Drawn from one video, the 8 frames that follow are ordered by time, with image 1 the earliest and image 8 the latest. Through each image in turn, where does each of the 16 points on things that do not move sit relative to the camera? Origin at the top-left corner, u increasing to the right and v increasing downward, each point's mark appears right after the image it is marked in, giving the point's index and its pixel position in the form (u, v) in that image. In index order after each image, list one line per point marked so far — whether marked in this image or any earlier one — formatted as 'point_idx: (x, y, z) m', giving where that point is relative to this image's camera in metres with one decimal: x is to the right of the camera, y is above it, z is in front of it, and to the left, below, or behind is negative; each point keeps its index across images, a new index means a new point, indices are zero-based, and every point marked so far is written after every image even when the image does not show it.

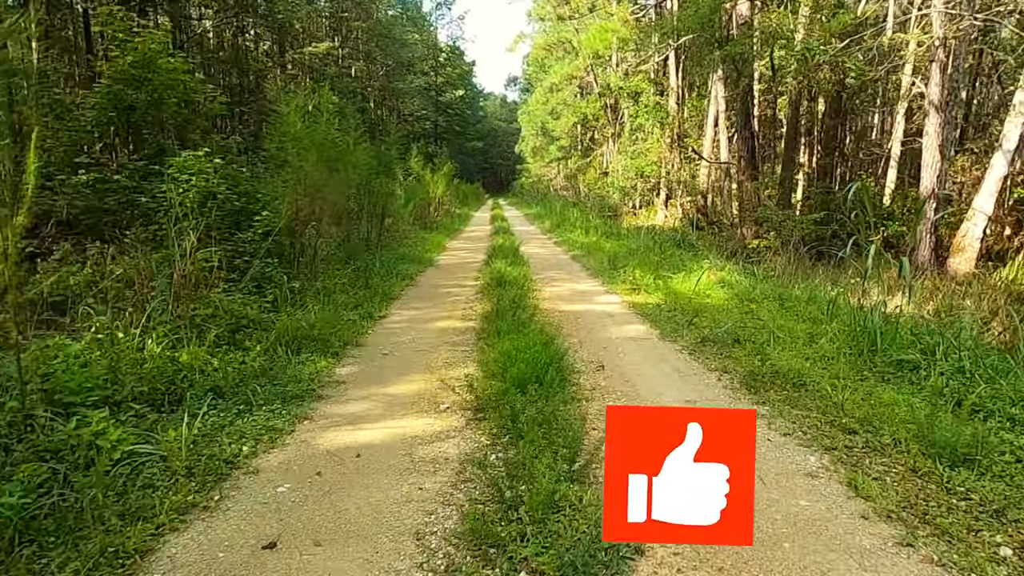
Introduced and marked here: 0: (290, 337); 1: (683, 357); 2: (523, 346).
0: (-2.1, -0.5, +7.0) m
1: (+1.6, -0.7, +6.8) m
2: (+0.1, -0.4, +5.9) m
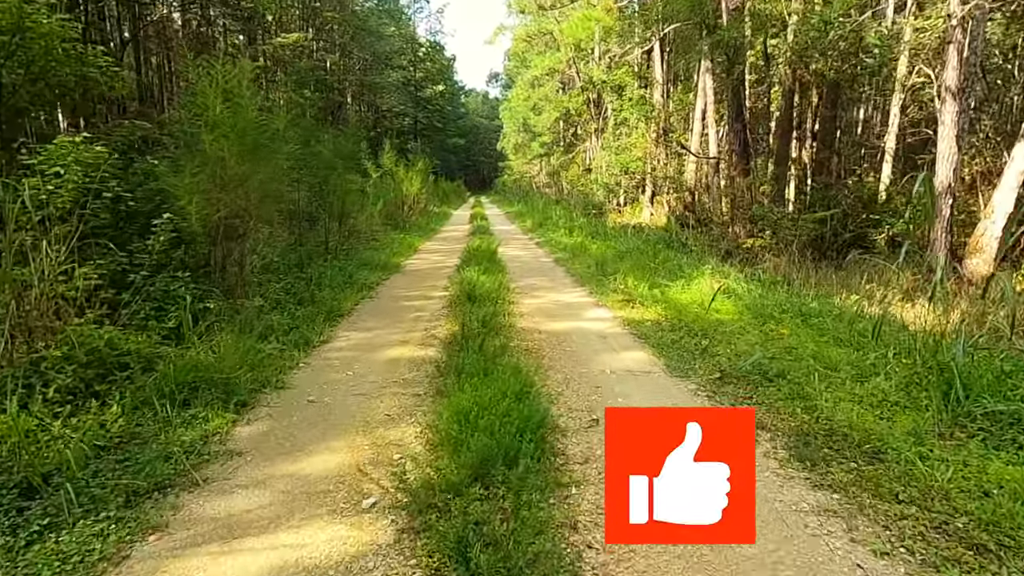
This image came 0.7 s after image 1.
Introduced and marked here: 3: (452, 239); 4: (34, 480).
0: (-2.4, -0.7, +5.4) m
1: (+1.3, -0.8, +5.3) m
2: (-0.1, -0.6, +4.3) m
3: (-1.7, +1.3, +19.7) m
4: (-2.2, -0.9, +3.6) m
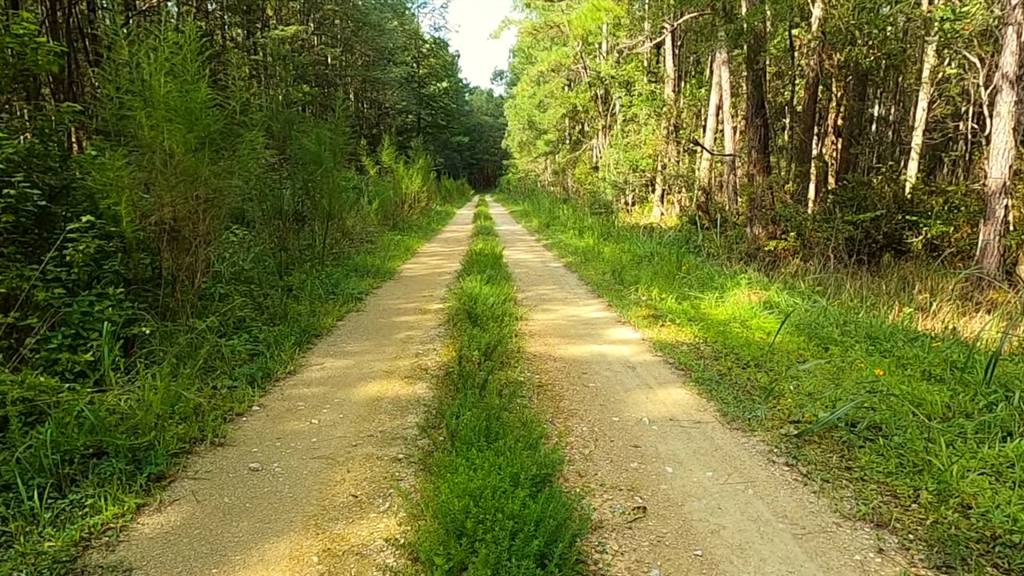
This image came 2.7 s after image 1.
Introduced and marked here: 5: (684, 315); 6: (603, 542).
0: (-2.3, -0.8, +4.1) m
1: (+1.4, -1.0, +3.9) m
2: (-0.1, -0.8, +3.0) m
3: (-1.5, +1.1, +18.4) m
4: (-2.1, -1.0, +2.3) m
5: (+2.1, -0.3, +8.6) m
6: (+0.4, -1.0, +3.1) m
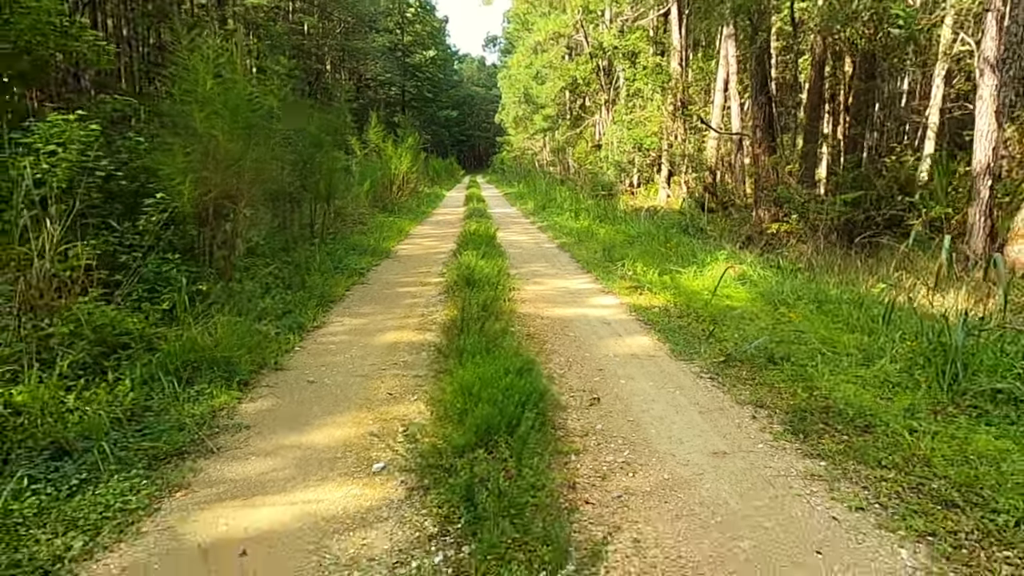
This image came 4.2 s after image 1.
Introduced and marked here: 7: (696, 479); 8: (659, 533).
0: (-2.4, -0.5, +5.5) m
1: (+1.3, -0.7, +5.4) m
2: (-0.1, -0.5, +4.4) m
3: (-1.8, +1.5, +19.8) m
4: (-2.2, -0.7, +3.7) m
5: (+1.9, 0.0, +10.1) m
6: (+0.3, -0.7, +4.6) m
7: (+0.8, -0.8, +3.4) m
8: (+0.5, -0.9, +2.8) m
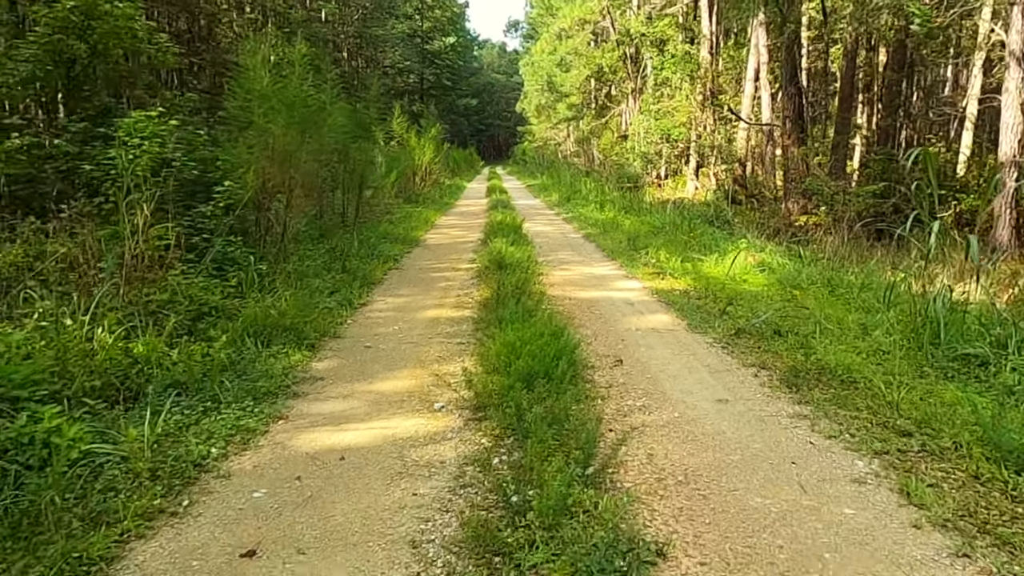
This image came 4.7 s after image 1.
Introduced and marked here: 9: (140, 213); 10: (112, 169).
0: (-2.1, -0.3, +6.4) m
1: (+1.6, -0.5, +6.1) m
2: (+0.1, -0.3, +5.2) m
3: (-1.0, +1.9, +20.6) m
4: (-2.0, -0.6, +4.6) m
5: (+2.4, +0.2, +10.7) m
6: (+0.5, -0.6, +5.3) m
7: (+1.0, -0.7, +4.2) m
8: (+0.7, -0.7, +3.5) m
9: (-3.1, +0.6, +6.4) m
10: (-3.4, +1.0, +6.5) m
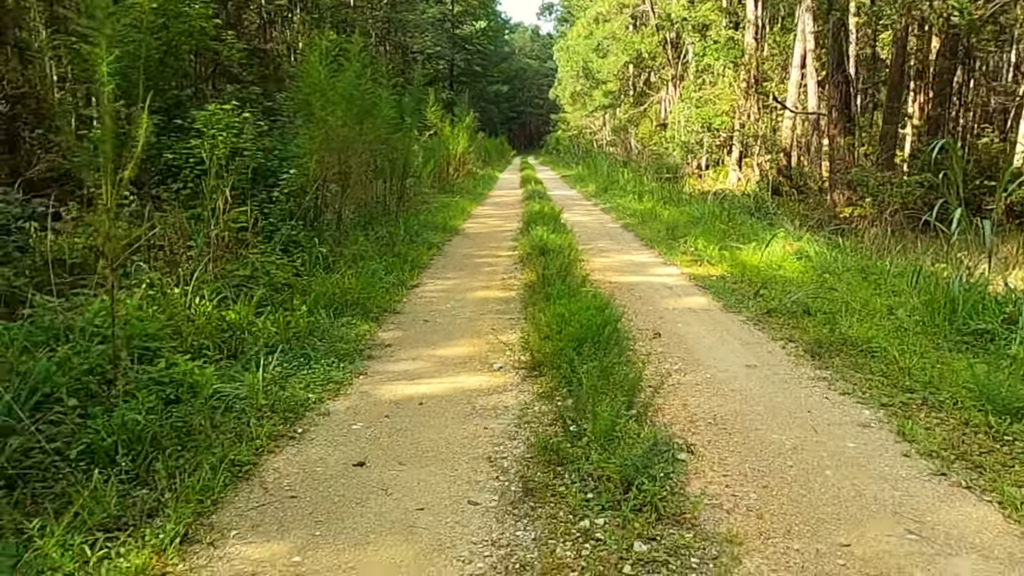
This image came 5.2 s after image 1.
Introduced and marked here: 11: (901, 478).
0: (-1.7, -0.1, +7.0) m
1: (+2.0, -0.3, +6.6) m
2: (+0.5, -0.1, +5.8) m
3: (+0.1, +2.3, +21.2) m
4: (-1.6, -0.4, +5.2) m
5: (+3.0, +0.4, +11.2) m
6: (+0.9, -0.4, +5.9) m
7: (+1.3, -0.5, +4.7) m
8: (+1.0, -0.6, +4.1) m
9: (-2.7, +0.8, +7.1) m
10: (-2.9, +1.2, +7.2) m
11: (+1.4, -0.7, +2.9) m
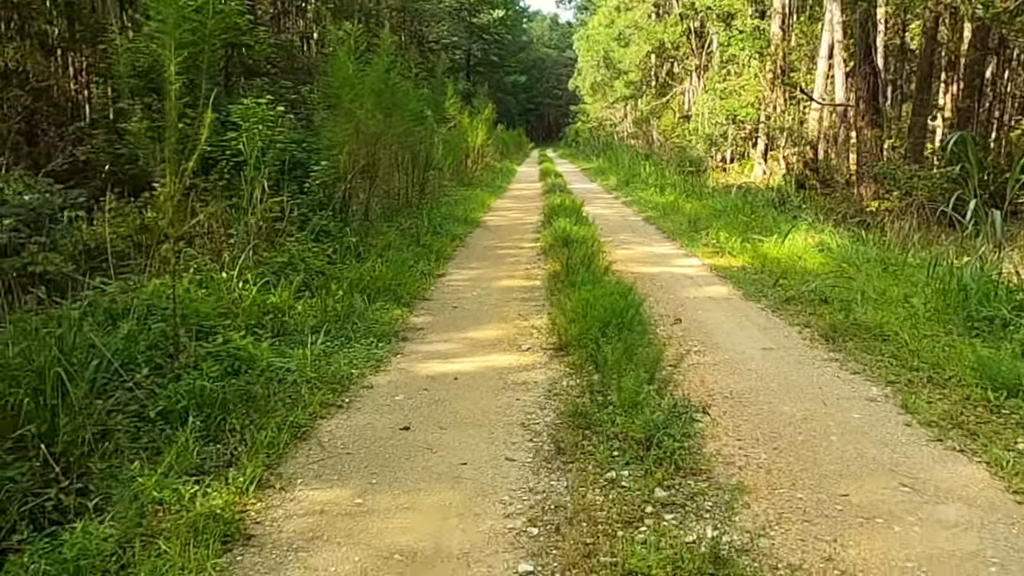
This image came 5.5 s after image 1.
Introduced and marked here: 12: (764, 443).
0: (-1.4, 0.0, +7.4) m
1: (+2.2, -0.2, +6.9) m
2: (+0.7, 0.0, +6.1) m
3: (+0.7, +2.5, +21.4) m
4: (-1.4, -0.3, +5.6) m
5: (+3.3, +0.6, +11.4) m
6: (+1.1, -0.3, +6.1) m
7: (+1.5, -0.4, +5.0) m
8: (+1.1, -0.5, +4.3) m
9: (-2.4, +1.0, +7.5) m
10: (-2.7, +1.3, +7.6) m
11: (+1.6, -0.6, +3.1) m
12: (+1.0, -0.6, +3.1) m
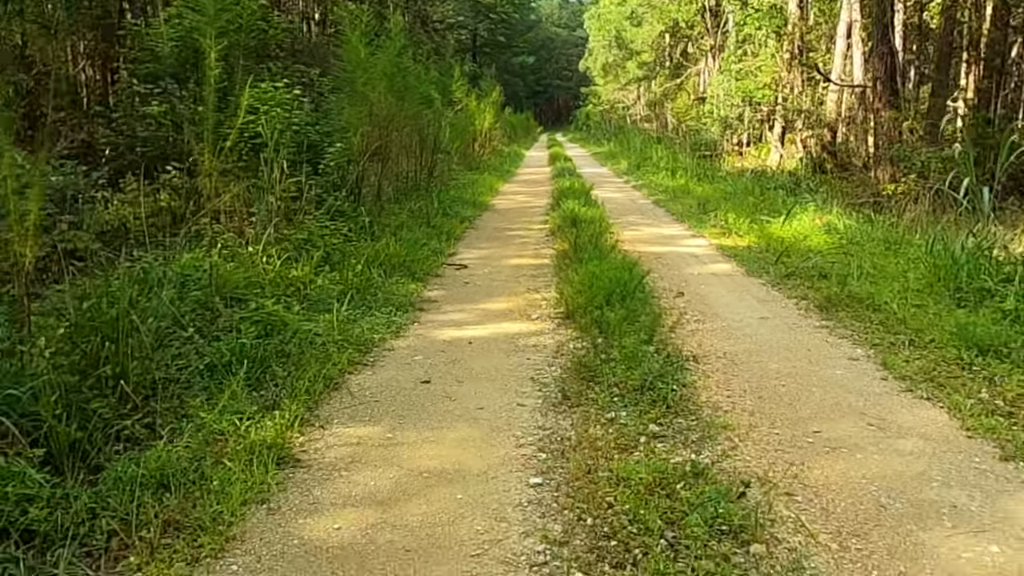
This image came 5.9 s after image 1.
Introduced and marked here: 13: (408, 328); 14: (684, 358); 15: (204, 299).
0: (-1.3, +0.2, +7.7) m
1: (+2.3, 0.0, +7.2) m
2: (+0.8, +0.2, +6.4) m
3: (+1.0, +3.0, +21.7) m
4: (-1.3, -0.1, +5.9) m
5: (+3.5, +0.9, +11.7) m
6: (+1.2, -0.1, +6.5) m
7: (+1.6, -0.2, +5.3) m
8: (+1.2, -0.3, +4.7) m
9: (-2.3, +1.2, +7.8) m
10: (-2.6, +1.6, +7.9) m
11: (+1.6, -0.5, +3.5) m
12: (+1.1, -0.5, +3.5) m
13: (-0.7, -0.3, +5.2) m
14: (+0.9, -0.4, +4.0) m
15: (-1.7, 0.0, +4.4) m
